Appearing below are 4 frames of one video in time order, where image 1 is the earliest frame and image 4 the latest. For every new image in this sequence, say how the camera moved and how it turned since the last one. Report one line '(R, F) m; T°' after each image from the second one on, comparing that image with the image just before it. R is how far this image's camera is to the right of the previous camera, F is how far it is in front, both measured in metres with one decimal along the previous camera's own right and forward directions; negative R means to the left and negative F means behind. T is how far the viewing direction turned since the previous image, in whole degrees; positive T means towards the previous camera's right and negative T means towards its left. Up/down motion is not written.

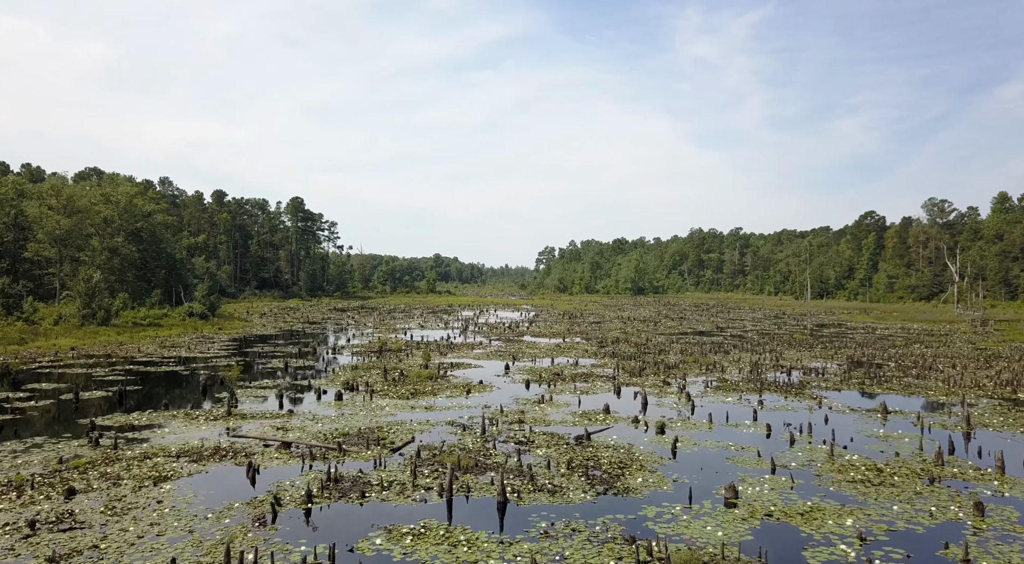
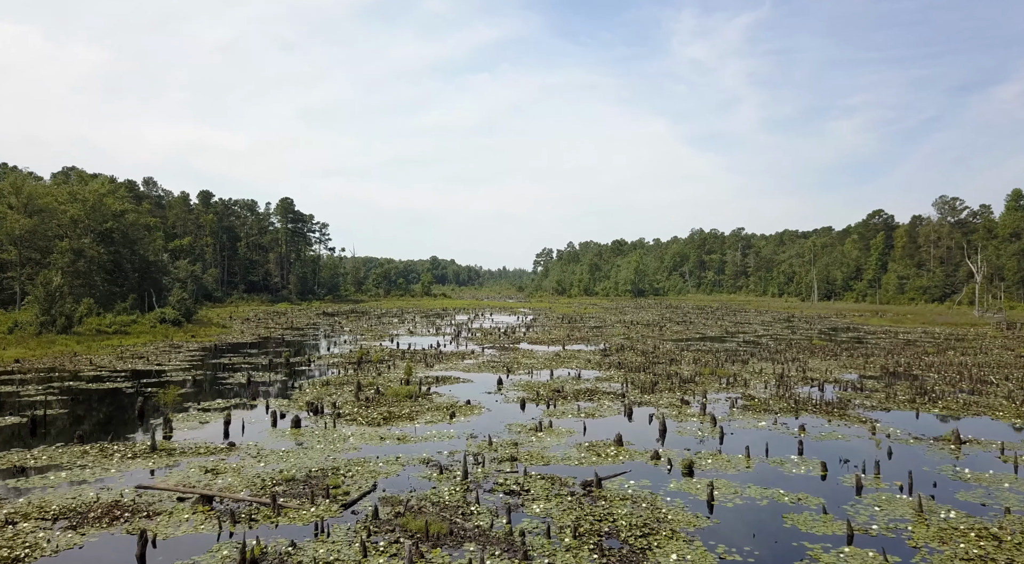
(+0.3, +4.9) m; 0°
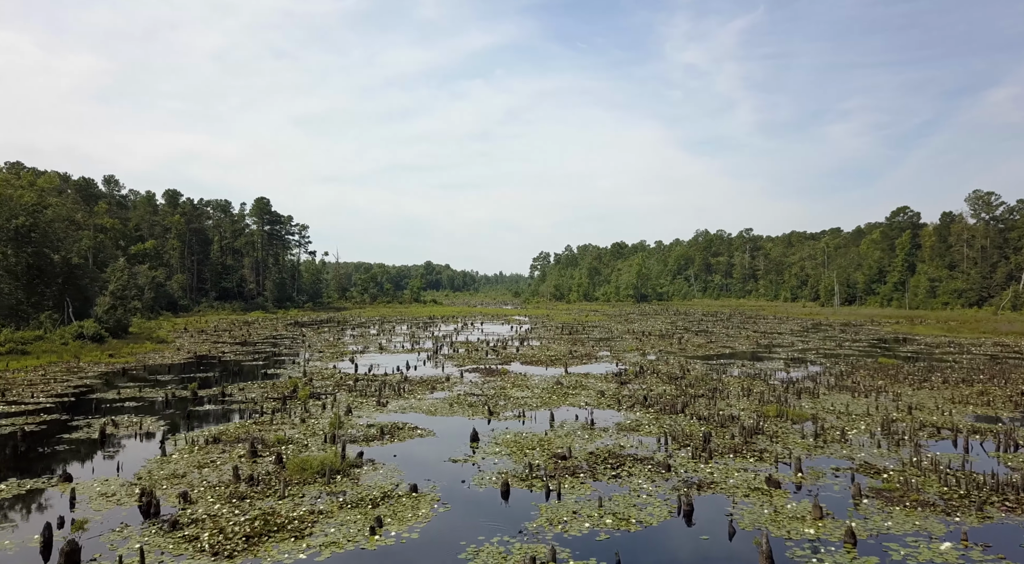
(+0.6, +11.7) m; 0°
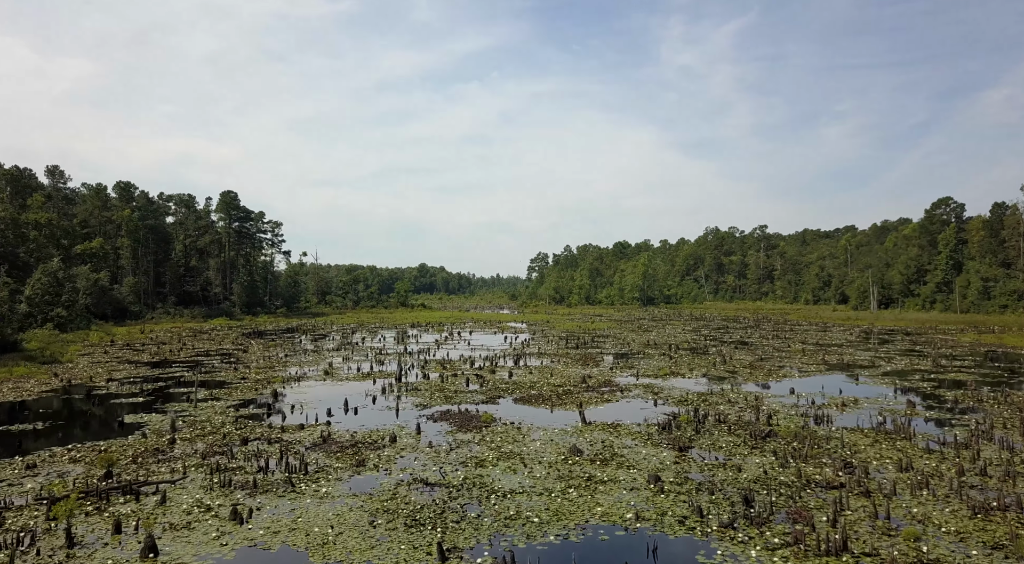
(+0.5, +14.8) m; 0°
